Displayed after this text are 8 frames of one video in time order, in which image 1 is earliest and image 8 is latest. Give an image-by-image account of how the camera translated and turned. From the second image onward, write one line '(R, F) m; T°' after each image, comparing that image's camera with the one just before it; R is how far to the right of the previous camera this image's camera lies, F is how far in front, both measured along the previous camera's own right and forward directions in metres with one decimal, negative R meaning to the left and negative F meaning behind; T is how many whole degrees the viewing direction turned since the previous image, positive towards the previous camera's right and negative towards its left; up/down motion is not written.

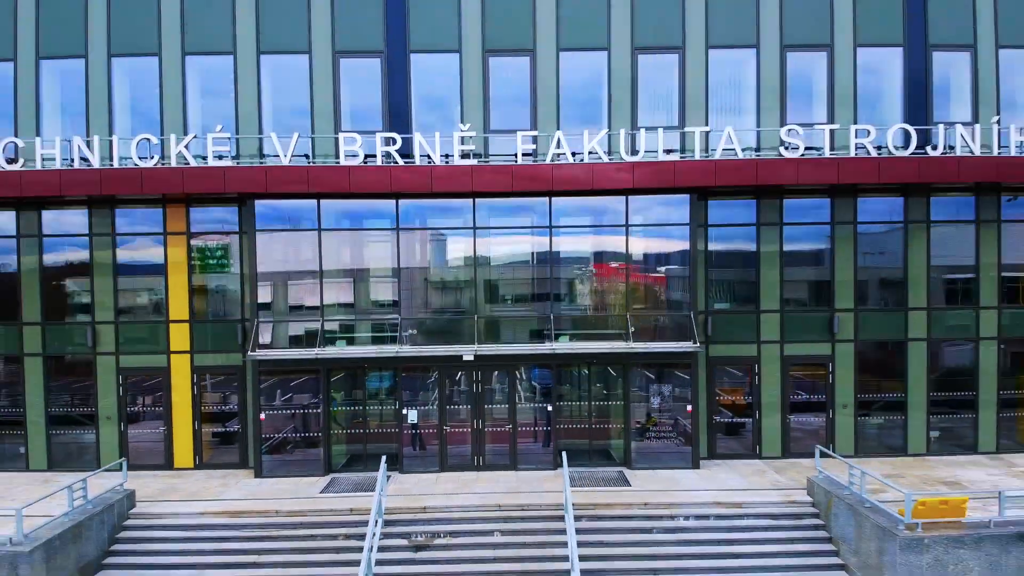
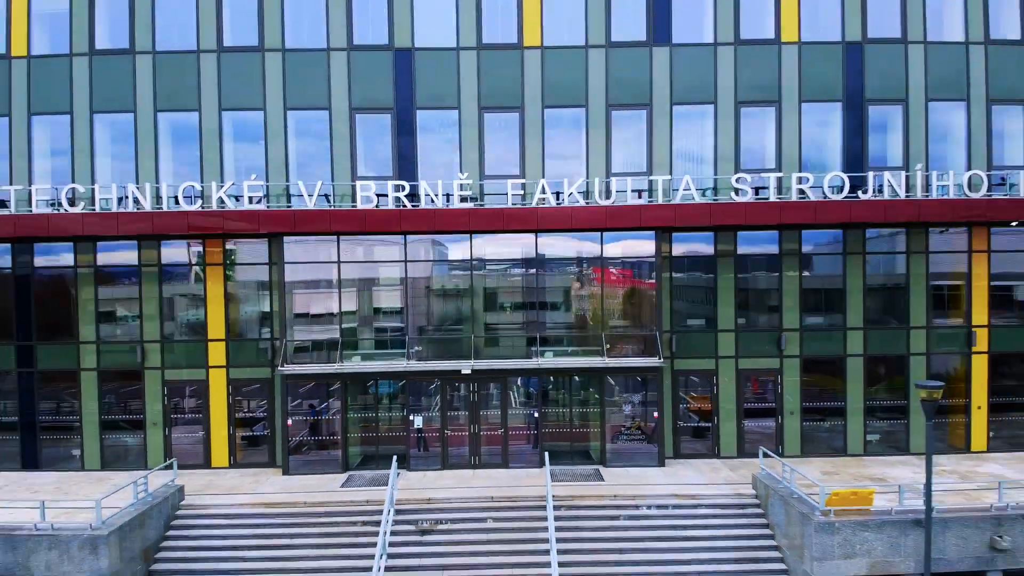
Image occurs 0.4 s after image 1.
(+0.1, -1.9) m; 0°
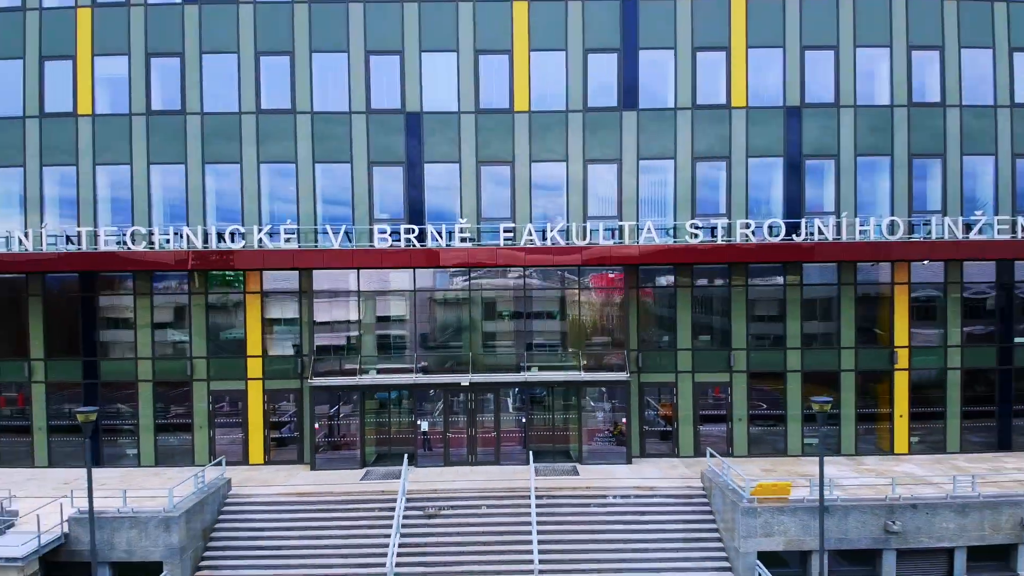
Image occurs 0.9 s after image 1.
(+0.1, -2.5) m; 0°
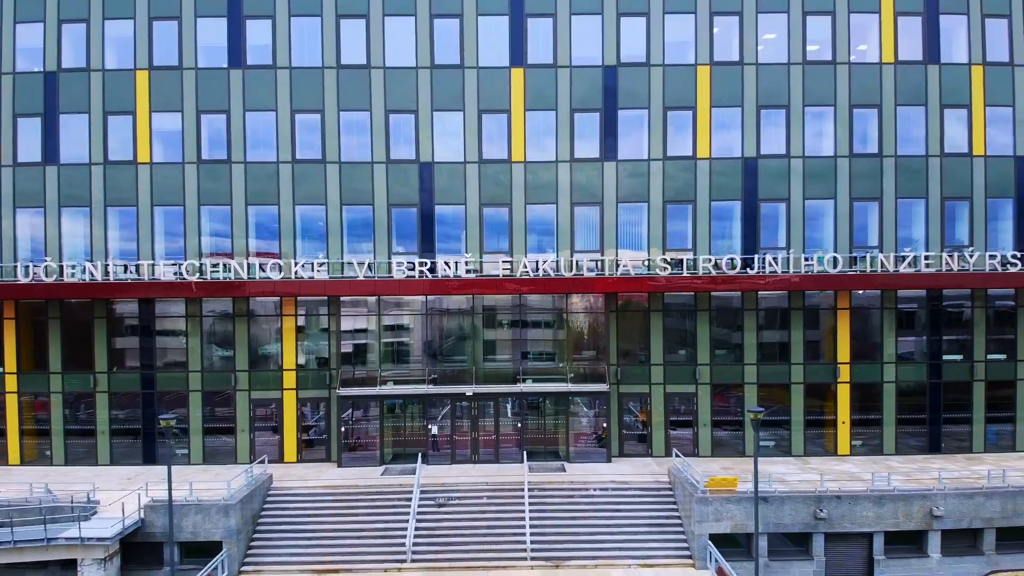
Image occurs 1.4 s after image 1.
(0.0, -2.8) m; 0°
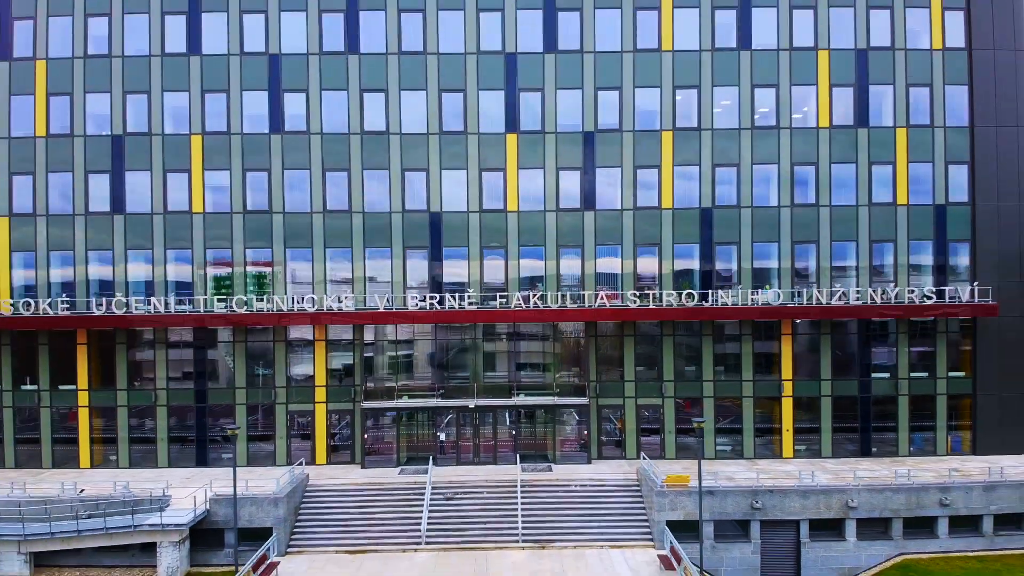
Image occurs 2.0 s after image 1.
(+0.1, -3.7) m; 0°
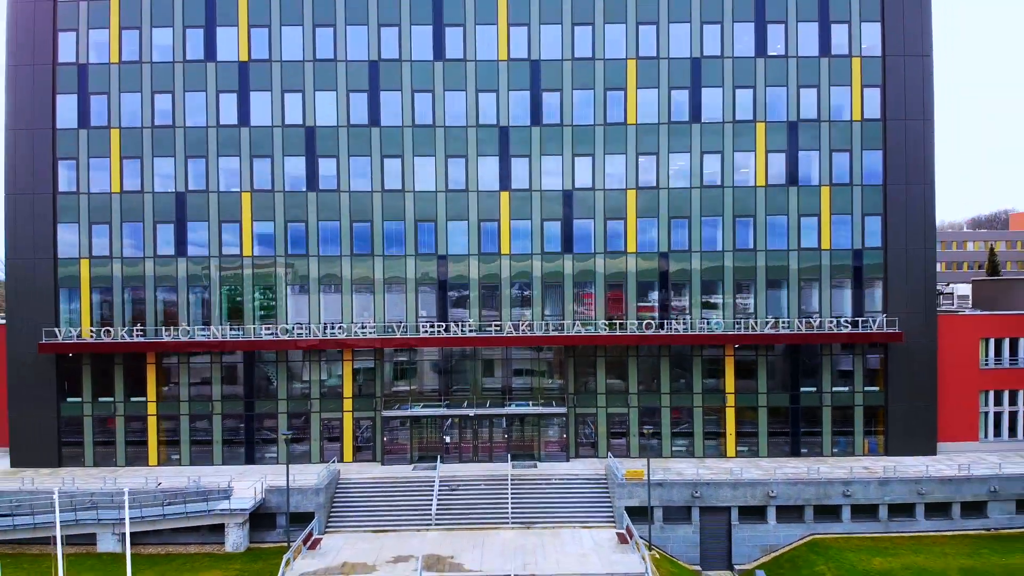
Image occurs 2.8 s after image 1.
(+0.2, -5.1) m; 0°
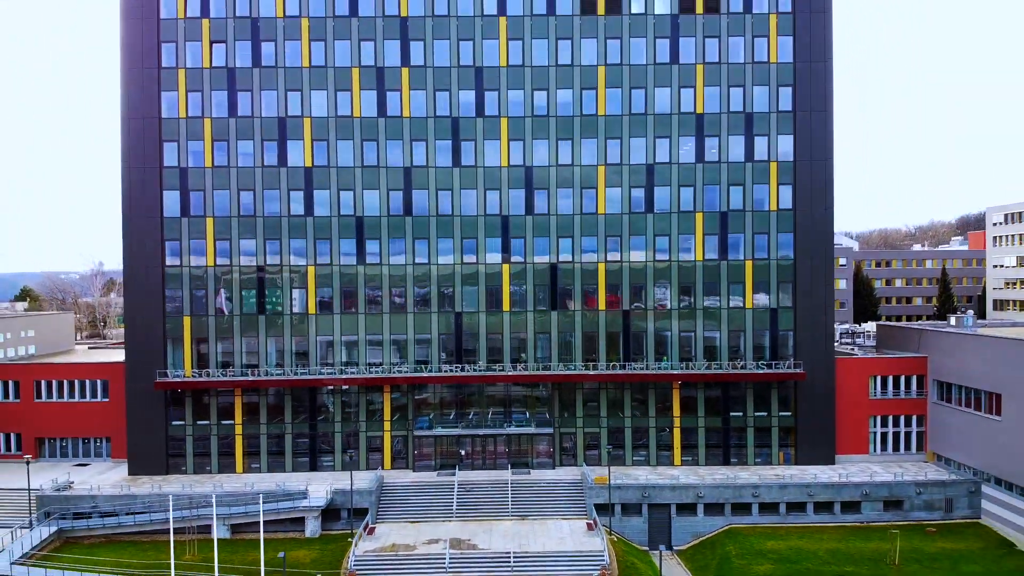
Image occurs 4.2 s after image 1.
(0.0, -9.1) m; 0°
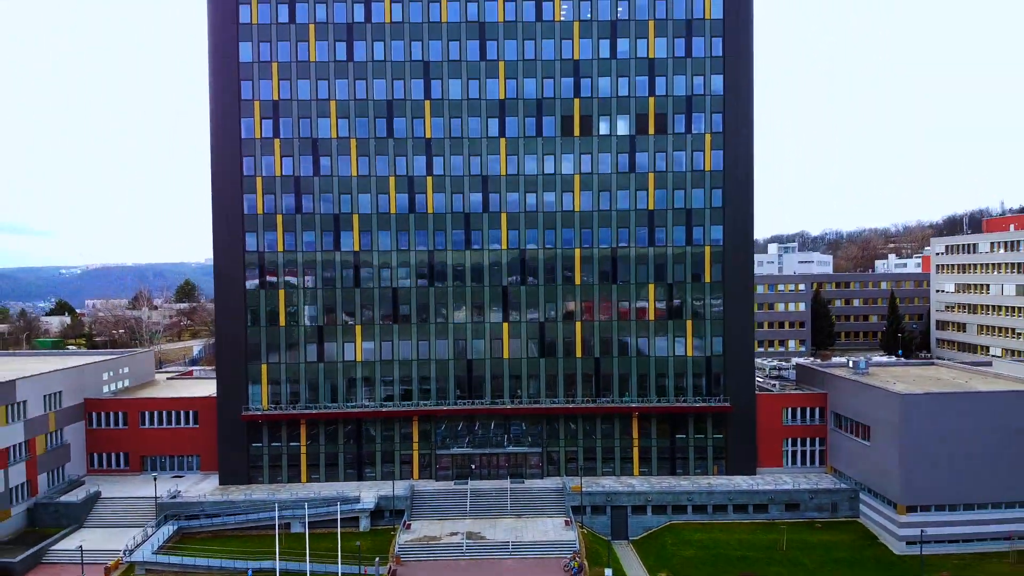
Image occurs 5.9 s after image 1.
(+0.1, -12.1) m; 0°
